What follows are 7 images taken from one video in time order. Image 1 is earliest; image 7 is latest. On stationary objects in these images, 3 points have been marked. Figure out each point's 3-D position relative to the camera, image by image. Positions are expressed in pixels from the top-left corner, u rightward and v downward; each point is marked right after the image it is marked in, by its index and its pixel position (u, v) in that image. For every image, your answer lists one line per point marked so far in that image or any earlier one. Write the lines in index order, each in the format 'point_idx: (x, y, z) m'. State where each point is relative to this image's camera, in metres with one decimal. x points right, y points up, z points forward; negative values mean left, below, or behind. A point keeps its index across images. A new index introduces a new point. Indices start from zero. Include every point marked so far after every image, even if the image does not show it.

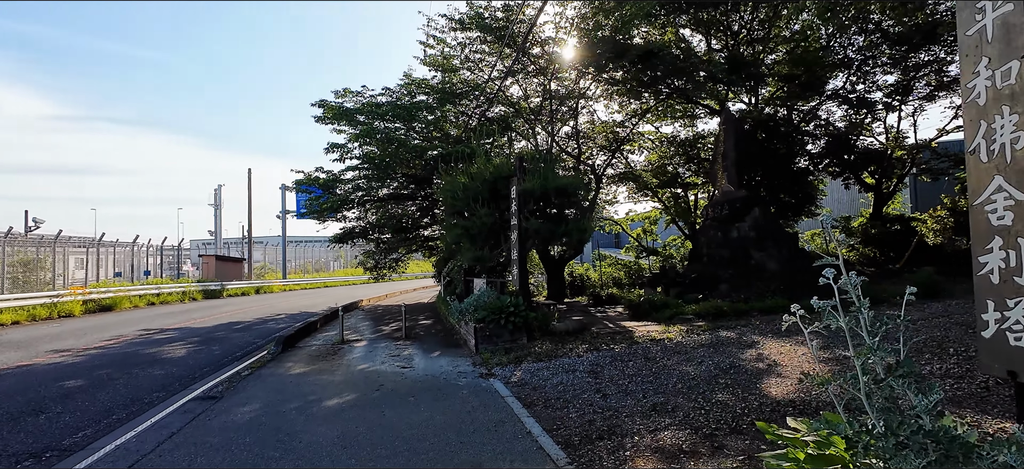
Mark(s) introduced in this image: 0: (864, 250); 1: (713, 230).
0: (+11.1, -0.5, +15.5) m
1: (+4.6, +0.1, +11.2) m
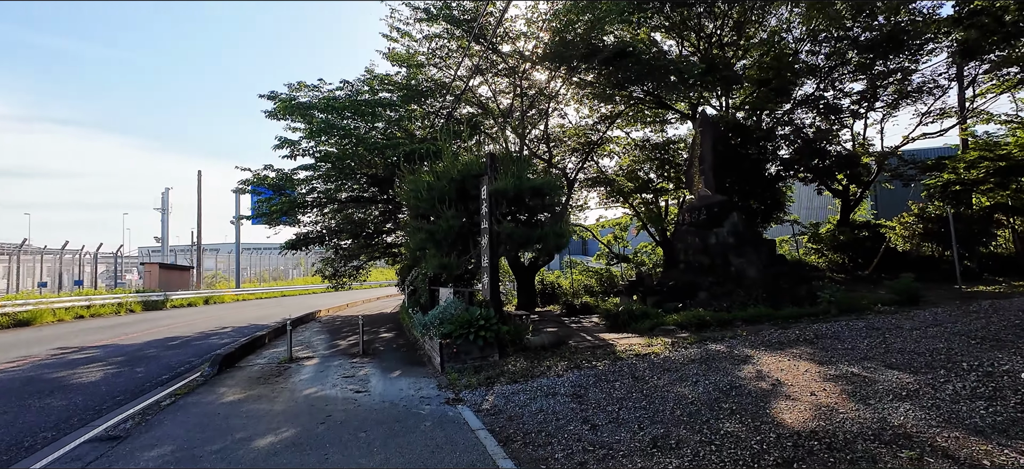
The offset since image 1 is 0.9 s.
0: (+10.1, -0.7, +15.5) m
1: (+4.0, 0.0, +10.8) m
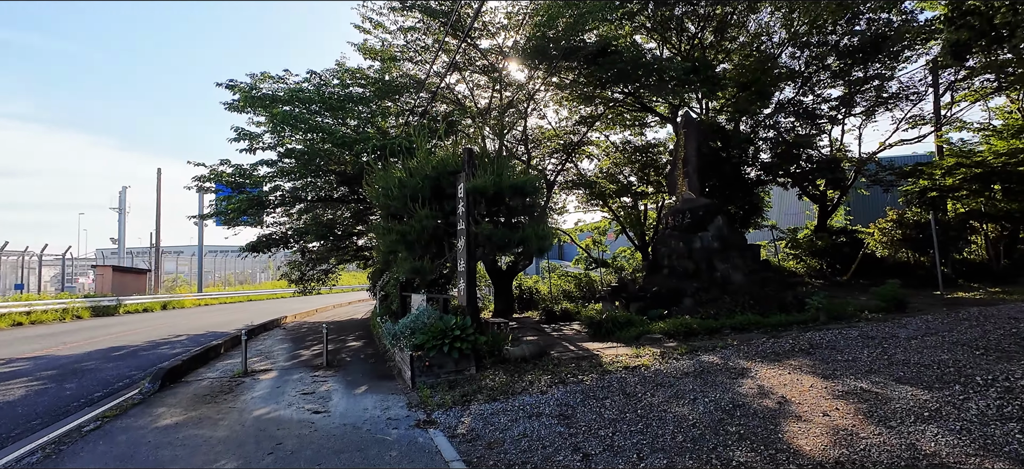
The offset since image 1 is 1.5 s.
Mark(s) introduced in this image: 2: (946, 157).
0: (+9.4, -0.9, +15.4) m
1: (+3.5, -0.1, +10.4) m
2: (+11.6, +2.1, +13.0) m
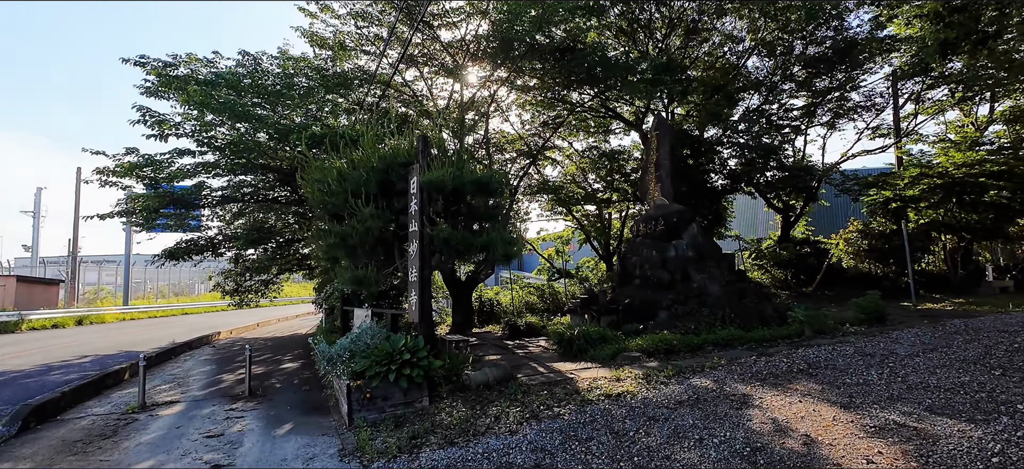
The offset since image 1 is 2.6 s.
0: (+8.2, -1.2, +15.2) m
1: (+2.7, -0.3, +9.7) m
2: (+10.6, +1.8, +13.0) m
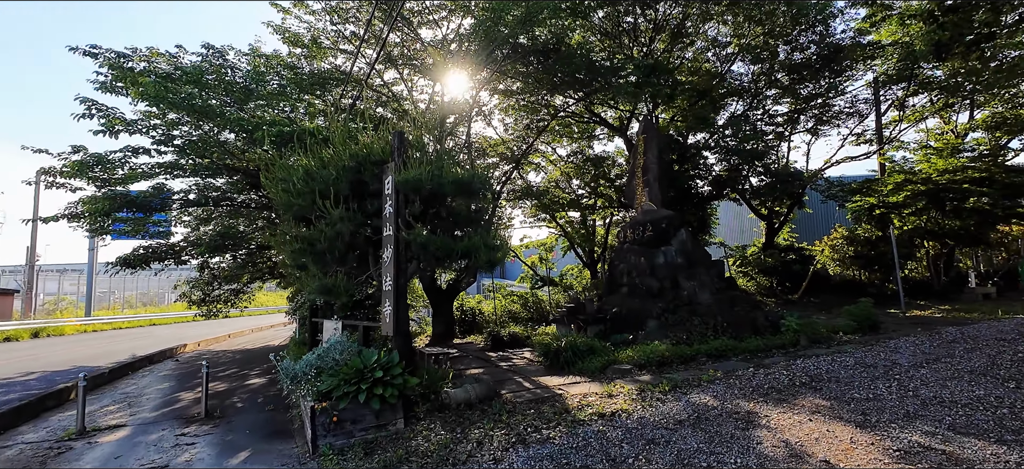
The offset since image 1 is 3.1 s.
0: (+7.7, -1.4, +15.0) m
1: (+2.4, -0.4, +9.4) m
2: (+10.1, +1.6, +13.0) m
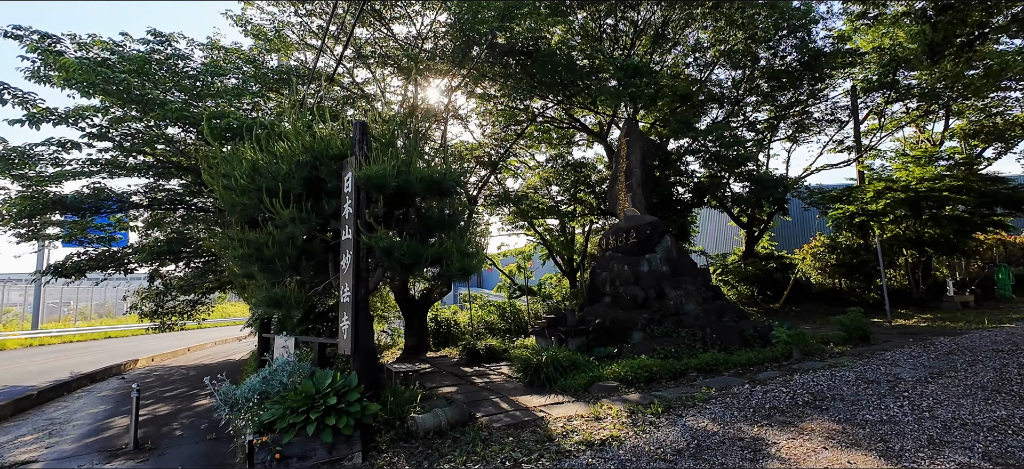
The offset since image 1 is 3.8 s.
0: (+7.0, -1.6, +14.8) m
1: (+2.0, -0.5, +8.9) m
2: (+9.5, +1.4, +13.0) m
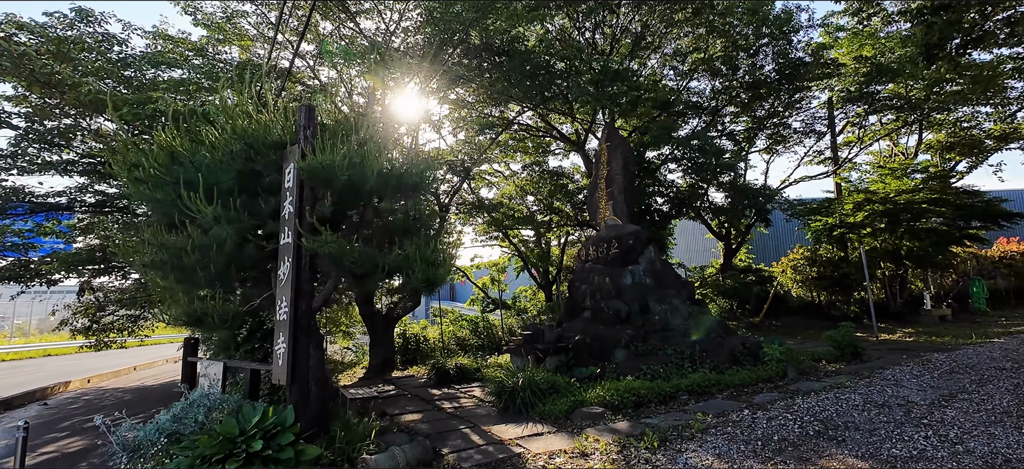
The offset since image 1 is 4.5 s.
0: (+6.2, -2.0, +14.4) m
1: (+1.5, -0.7, +8.4) m
2: (+8.9, +1.0, +12.8) m
